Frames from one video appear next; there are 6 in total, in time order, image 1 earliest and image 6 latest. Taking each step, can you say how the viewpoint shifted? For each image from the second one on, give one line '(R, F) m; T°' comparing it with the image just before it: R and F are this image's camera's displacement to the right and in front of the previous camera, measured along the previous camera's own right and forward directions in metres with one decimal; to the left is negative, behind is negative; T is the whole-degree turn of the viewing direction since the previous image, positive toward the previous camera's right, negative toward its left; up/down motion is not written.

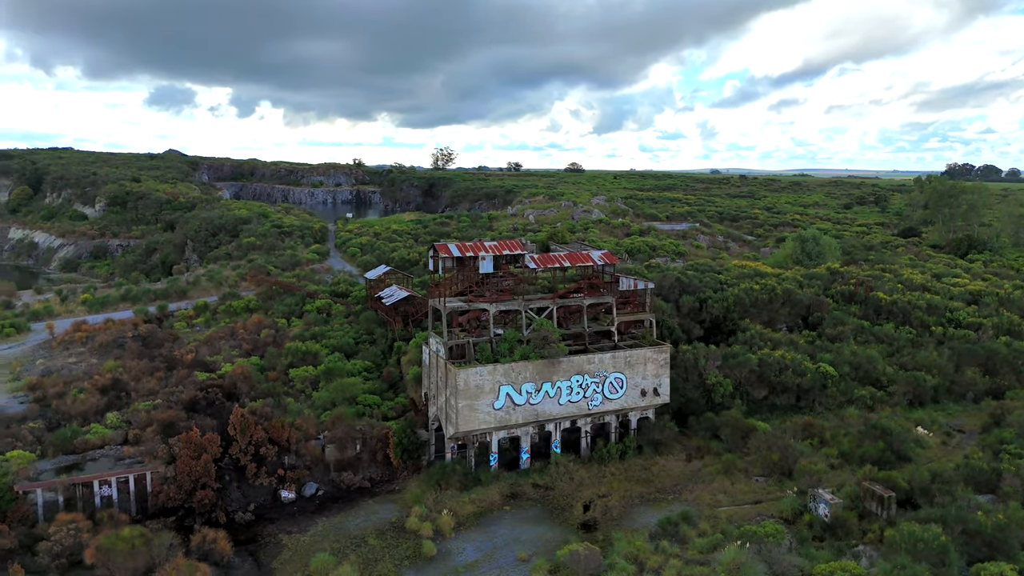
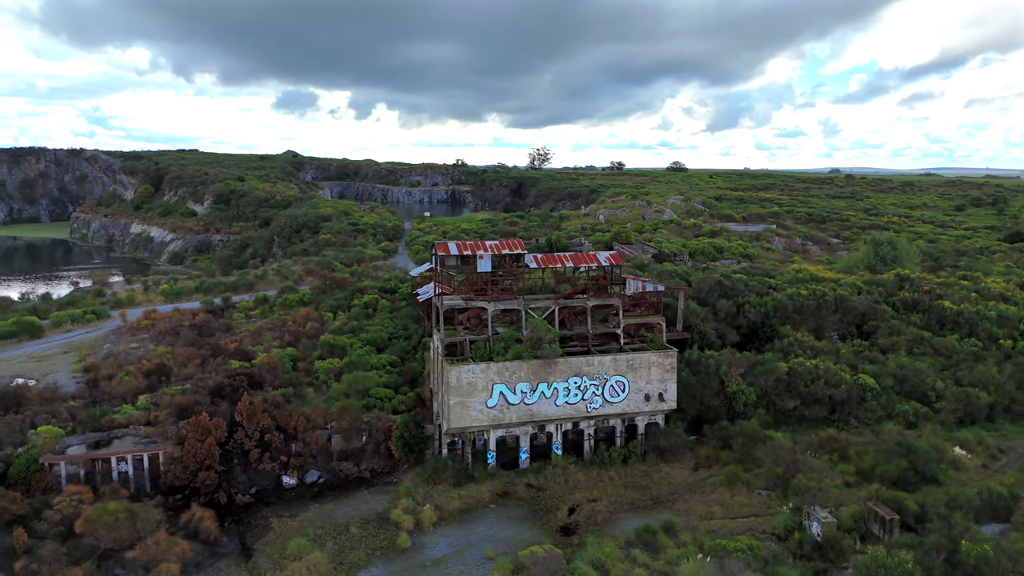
(+3.5, +0.3) m; -8°
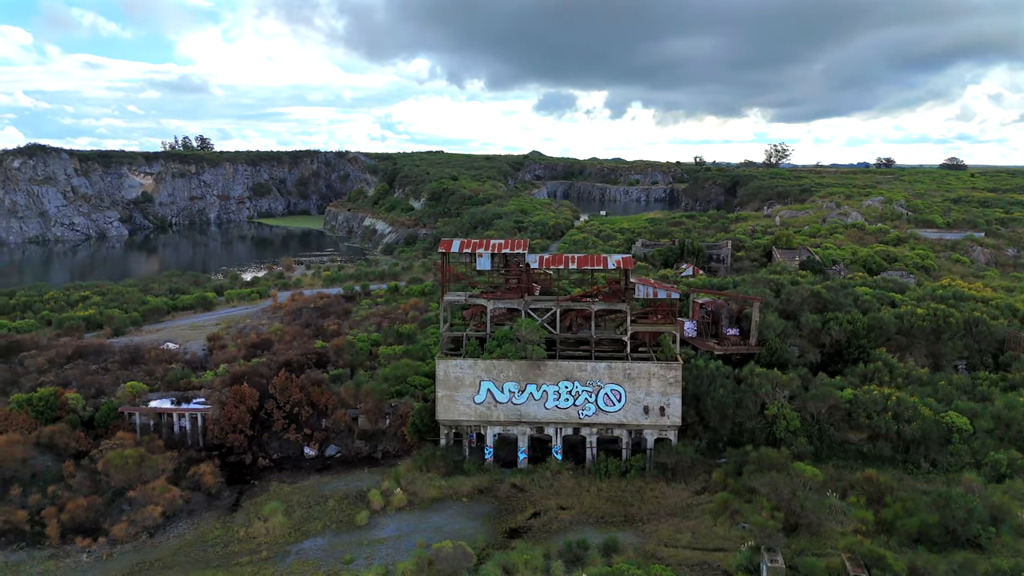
(+8.0, +1.3) m; -18°
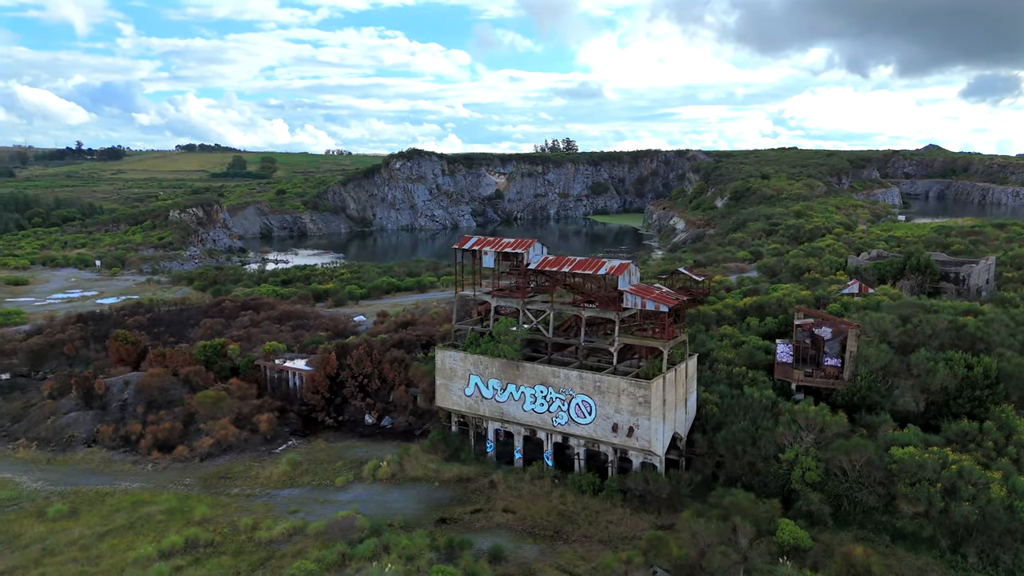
(+11.8, +2.7) m; -27°
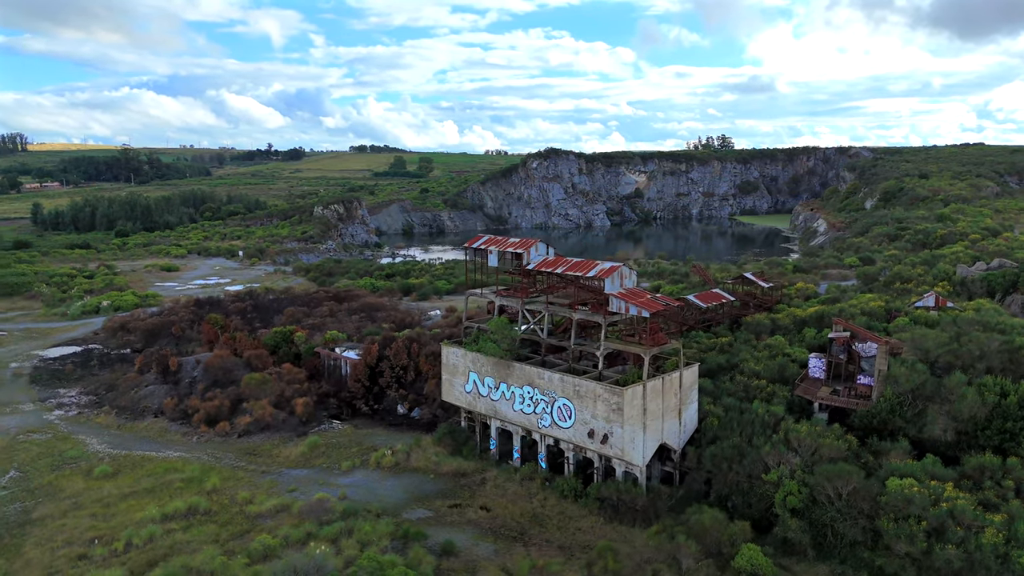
(+5.2, +0.4) m; -12°
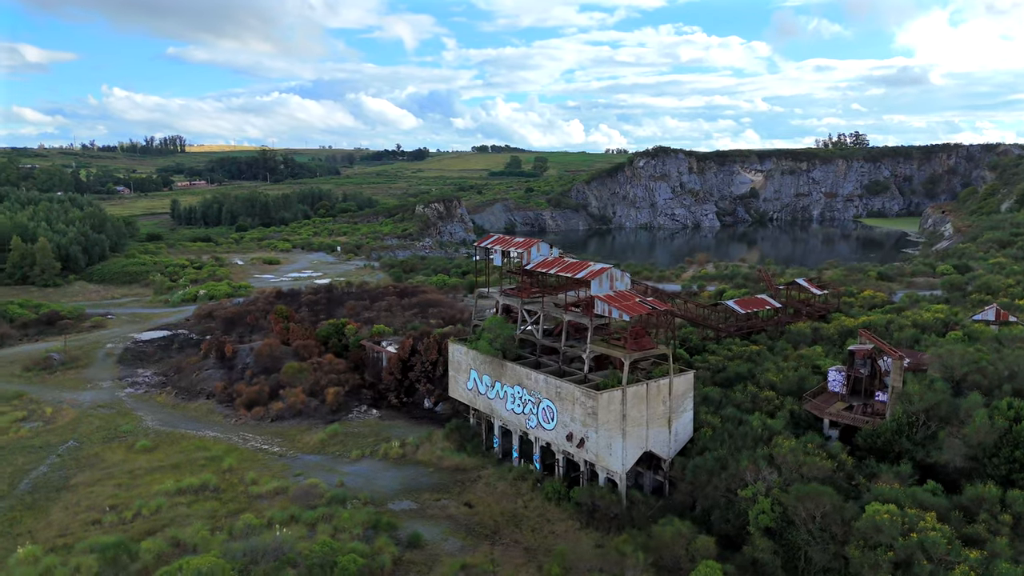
(+4.1, +0.2) m; -9°
